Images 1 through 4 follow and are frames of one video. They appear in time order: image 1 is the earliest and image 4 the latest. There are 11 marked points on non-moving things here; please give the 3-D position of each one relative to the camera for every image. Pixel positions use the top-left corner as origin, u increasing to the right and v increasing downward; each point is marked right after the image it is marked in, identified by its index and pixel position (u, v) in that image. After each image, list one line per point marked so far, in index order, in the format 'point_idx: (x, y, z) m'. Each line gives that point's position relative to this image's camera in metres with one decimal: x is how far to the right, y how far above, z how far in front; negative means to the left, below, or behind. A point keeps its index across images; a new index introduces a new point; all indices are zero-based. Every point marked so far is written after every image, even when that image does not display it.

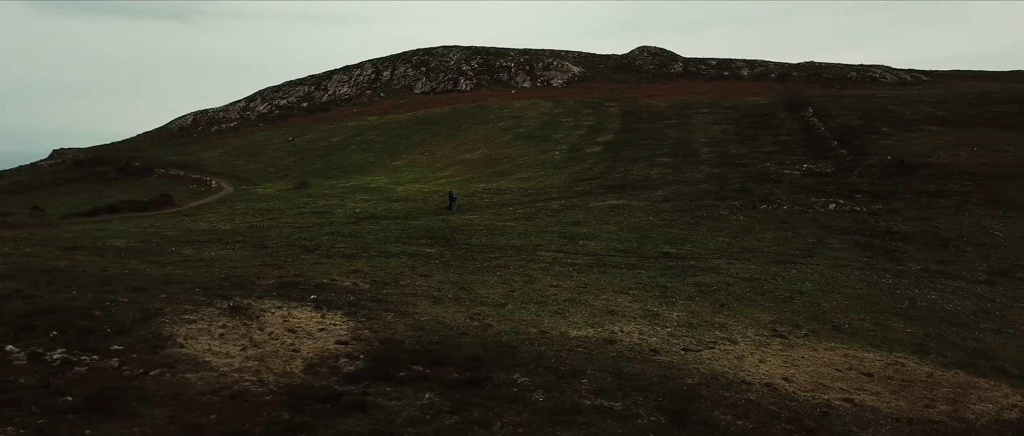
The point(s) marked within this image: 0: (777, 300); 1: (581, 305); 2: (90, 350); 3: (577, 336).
0: (+6.1, -1.9, +18.2) m
1: (+1.4, -1.8, +16.6) m
2: (-6.3, -2.0, +12.0) m
3: (+1.2, -2.1, +14.4) m
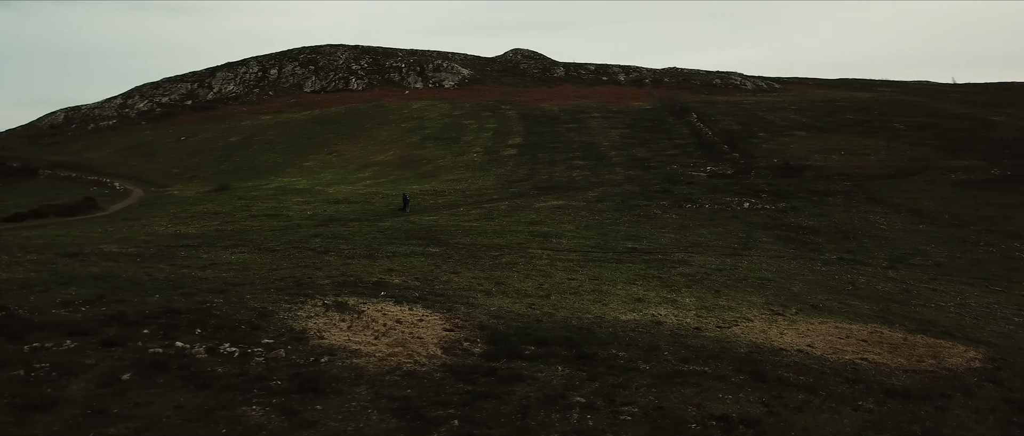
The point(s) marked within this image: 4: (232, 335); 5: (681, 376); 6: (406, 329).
0: (+6.7, -1.9, +21.8) m
1: (+2.4, -1.9, +19.4) m
2: (-4.4, -2.1, +13.5) m
3: (+2.5, -2.2, +17.1) m
4: (-4.8, -2.0, +13.9) m
5: (+2.8, -2.6, +13.4) m
6: (-2.0, -2.1, +15.0) m
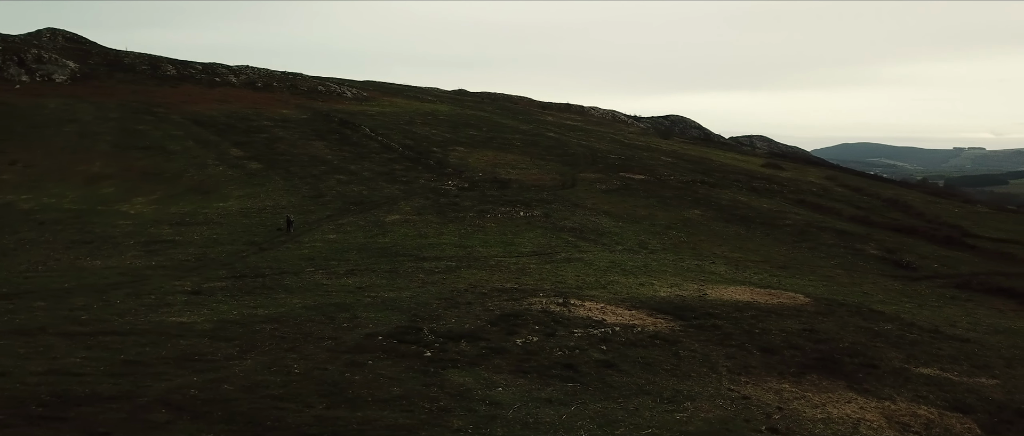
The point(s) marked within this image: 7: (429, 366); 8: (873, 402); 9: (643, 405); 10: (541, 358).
0: (+6.4, -2.4, +36.2) m
1: (+4.3, -2.6, +31.8) m
2: (+2.3, -3.1, +23.0) m
3: (+5.7, -2.9, +30.0) m
4: (+1.7, -3.0, +23.1) m
5: (+8.2, -3.3, +27.2) m
6: (+3.4, -3.0, +25.6) m
7: (-1.9, -3.4, +18.3) m
8: (+8.6, -4.4, +19.0) m
9: (+2.9, -4.1, +17.4) m
10: (+0.7, -3.4, +19.6) m
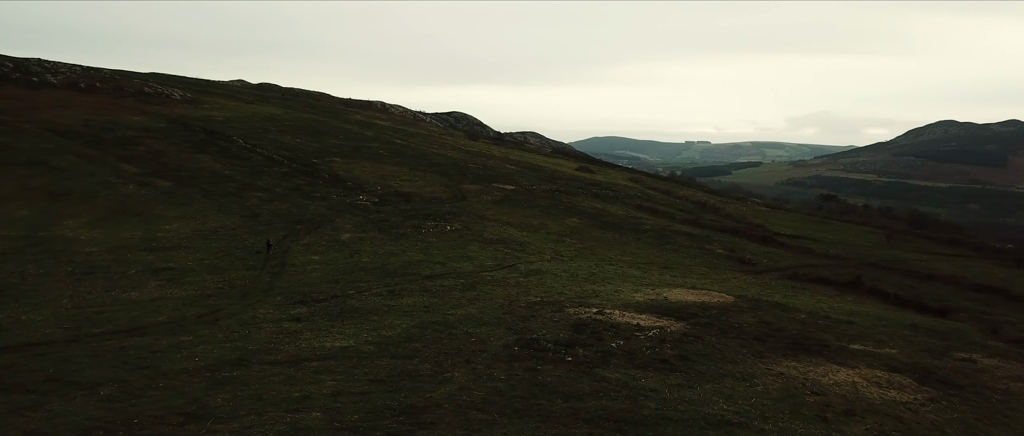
0: (+5.0, -3.4, +44.2) m
1: (+4.3, -3.6, +39.4) m
2: (+4.8, -4.2, +30.4) m
3: (+6.2, -3.9, +38.1) m
4: (+4.3, -4.2, +30.4) m
5: (+9.4, -4.3, +36.1) m
6: (+5.1, -4.1, +33.2) m
7: (+2.1, -4.6, +24.8) m
8: (+12.0, -5.4, +28.4) m
9: (+6.9, -5.2, +25.2) m
10: (+4.2, -4.6, +26.7) m
